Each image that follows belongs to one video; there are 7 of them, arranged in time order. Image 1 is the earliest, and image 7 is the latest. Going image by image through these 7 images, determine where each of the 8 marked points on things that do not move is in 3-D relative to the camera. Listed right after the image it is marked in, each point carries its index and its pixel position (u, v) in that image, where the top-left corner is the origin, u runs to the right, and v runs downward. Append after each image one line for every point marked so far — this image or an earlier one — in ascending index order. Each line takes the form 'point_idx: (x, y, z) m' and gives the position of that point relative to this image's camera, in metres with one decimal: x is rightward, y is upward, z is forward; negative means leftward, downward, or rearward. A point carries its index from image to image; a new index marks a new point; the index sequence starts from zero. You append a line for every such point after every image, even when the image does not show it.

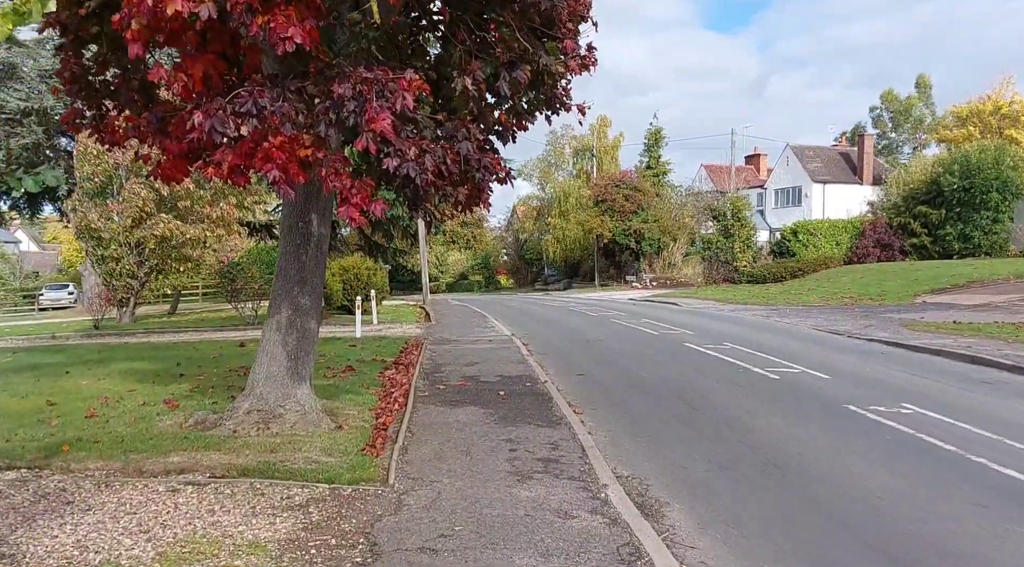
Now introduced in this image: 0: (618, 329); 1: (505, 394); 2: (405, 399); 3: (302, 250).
0: (+2.4, -1.1, +18.4) m
1: (-0.1, -1.3, +9.8) m
2: (-1.3, -1.4, +9.8) m
3: (-2.1, +0.3, +8.3) m
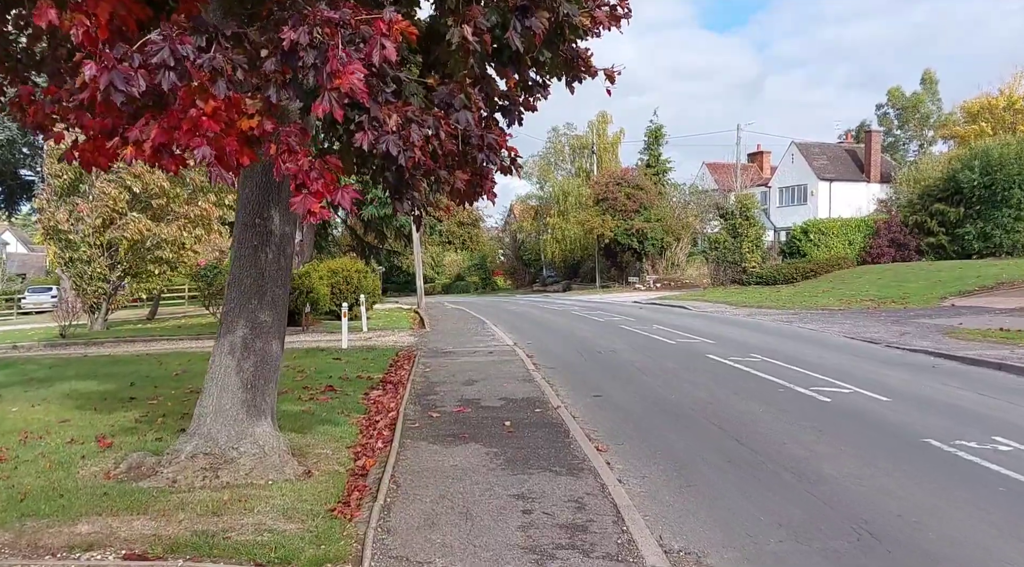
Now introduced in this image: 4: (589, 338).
0: (+2.4, -1.1, +16.8) m
1: (0.0, -1.4, +8.2) m
2: (-1.2, -1.5, +8.2) m
3: (-2.0, +0.2, +6.6) m
4: (+1.6, -1.1, +17.1) m
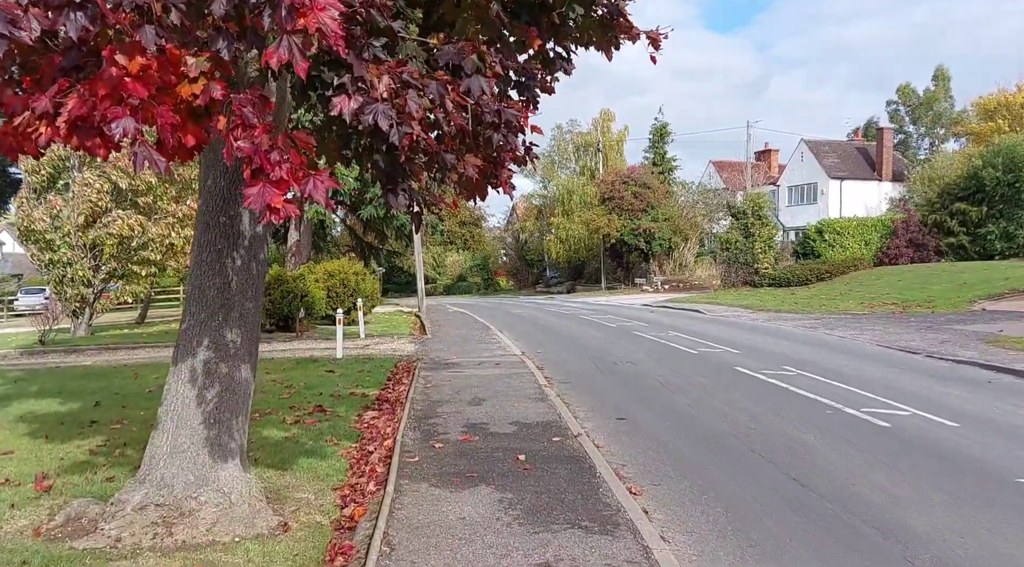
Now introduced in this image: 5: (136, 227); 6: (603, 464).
0: (+2.5, -1.2, +15.6) m
1: (+0.1, -1.5, +7.0) m
2: (-1.1, -1.6, +7.0) m
3: (-1.9, +0.2, +5.5) m
4: (+1.8, -1.2, +15.9) m
5: (-8.7, +1.3, +18.9) m
6: (+0.8, -1.5, +6.9) m
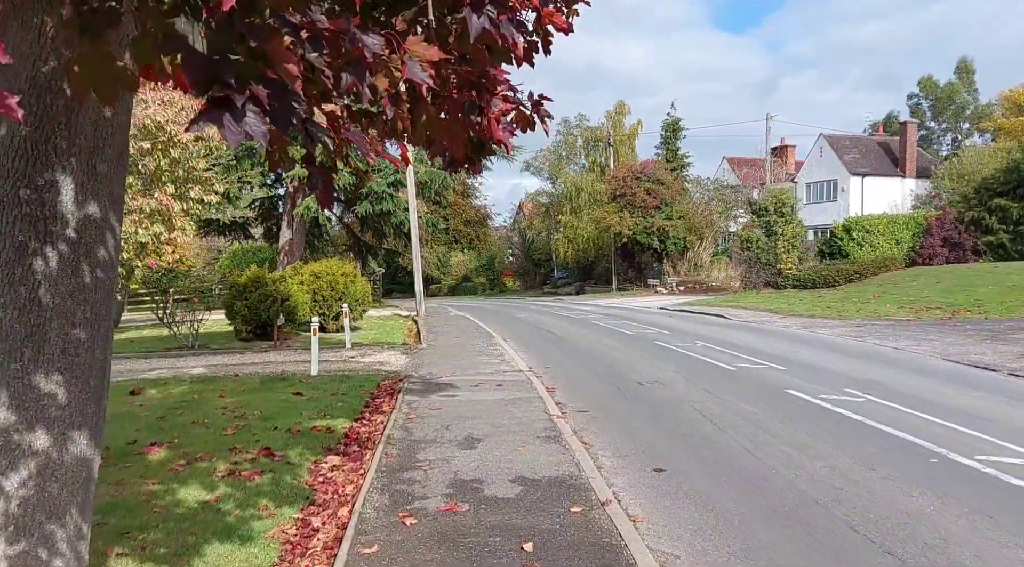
0: (+2.6, -1.3, +13.4) m
1: (+0.1, -1.6, +4.8) m
2: (-1.1, -1.6, +4.8) m
3: (-1.9, +0.1, +3.3) m
4: (+1.9, -1.3, +13.7) m
5: (-8.6, +1.2, +16.8) m
6: (+0.8, -1.6, +4.7) m
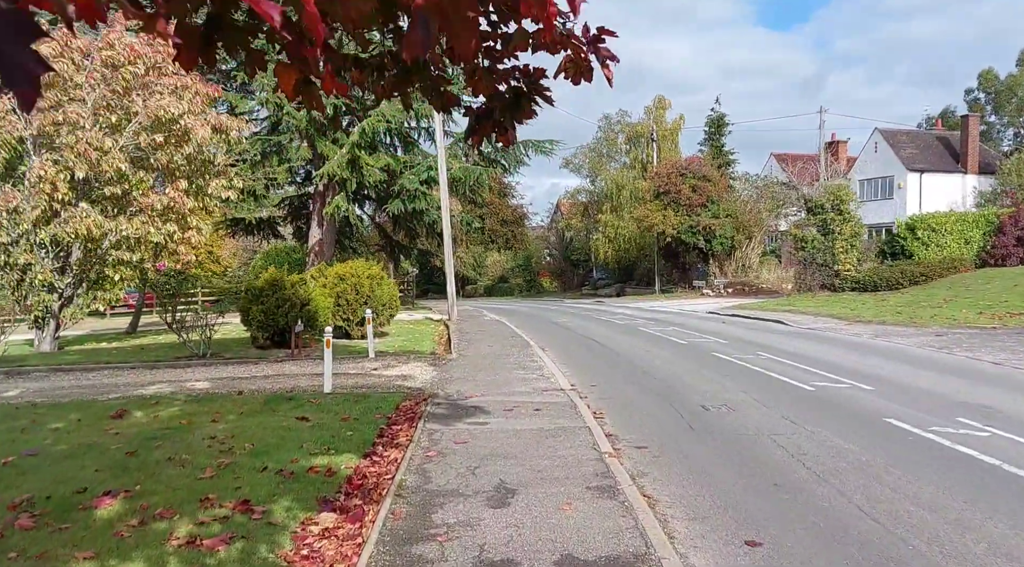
0: (+3.2, -1.4, +11.6) m
1: (+0.3, -1.6, +3.2) m
2: (-0.9, -1.7, +3.2) m
3: (-1.8, 0.0, +1.7) m
4: (+2.5, -1.3, +11.9) m
5: (-7.9, +1.2, +15.5) m
6: (+0.9, -1.6, +3.0) m
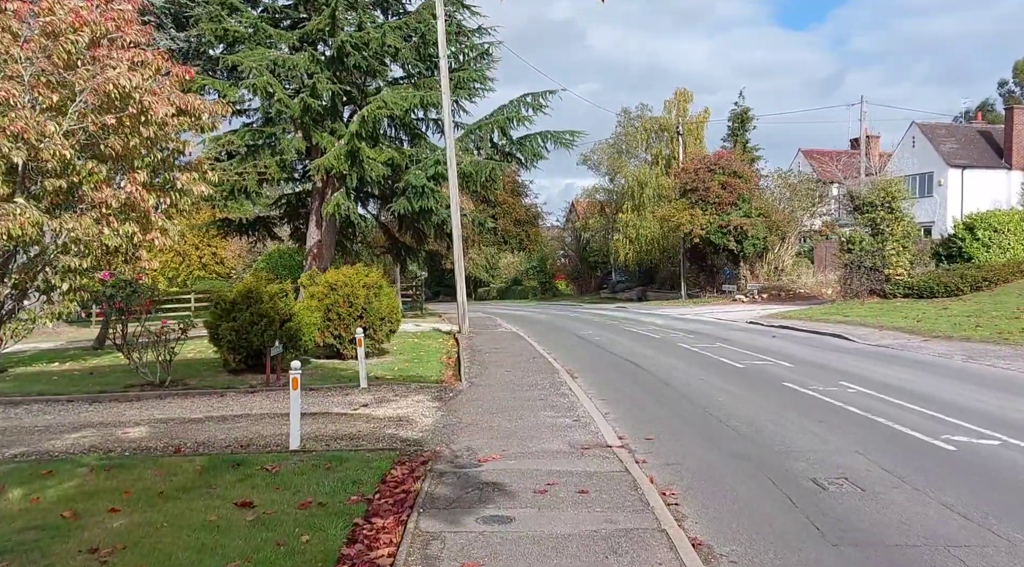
0: (+3.5, -1.6, +8.7) m
1: (+0.5, -1.8, +0.3) m
2: (-0.7, -1.9, +0.4) m
3: (-1.6, -0.2, -1.1) m
4: (+2.8, -1.6, +9.1) m
5: (-7.5, +1.0, +12.8) m
6: (+1.1, -1.9, +0.1) m
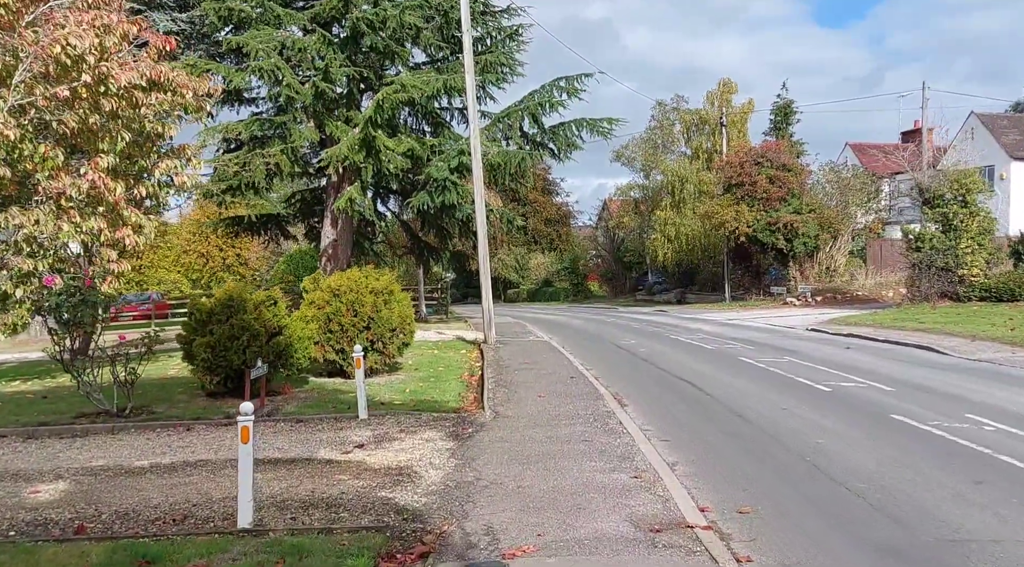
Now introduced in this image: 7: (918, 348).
0: (+3.8, -1.6, +6.1) m
1: (+0.5, -1.9, -2.2) m
2: (-0.7, -2.0, -2.1) m
3: (-1.7, -0.2, -3.5) m
4: (+3.1, -1.6, +6.5) m
5: (-7.1, +0.9, +10.6) m
6: (+1.1, -1.9, -2.4) m
7: (+8.3, -1.3, +16.7) m
